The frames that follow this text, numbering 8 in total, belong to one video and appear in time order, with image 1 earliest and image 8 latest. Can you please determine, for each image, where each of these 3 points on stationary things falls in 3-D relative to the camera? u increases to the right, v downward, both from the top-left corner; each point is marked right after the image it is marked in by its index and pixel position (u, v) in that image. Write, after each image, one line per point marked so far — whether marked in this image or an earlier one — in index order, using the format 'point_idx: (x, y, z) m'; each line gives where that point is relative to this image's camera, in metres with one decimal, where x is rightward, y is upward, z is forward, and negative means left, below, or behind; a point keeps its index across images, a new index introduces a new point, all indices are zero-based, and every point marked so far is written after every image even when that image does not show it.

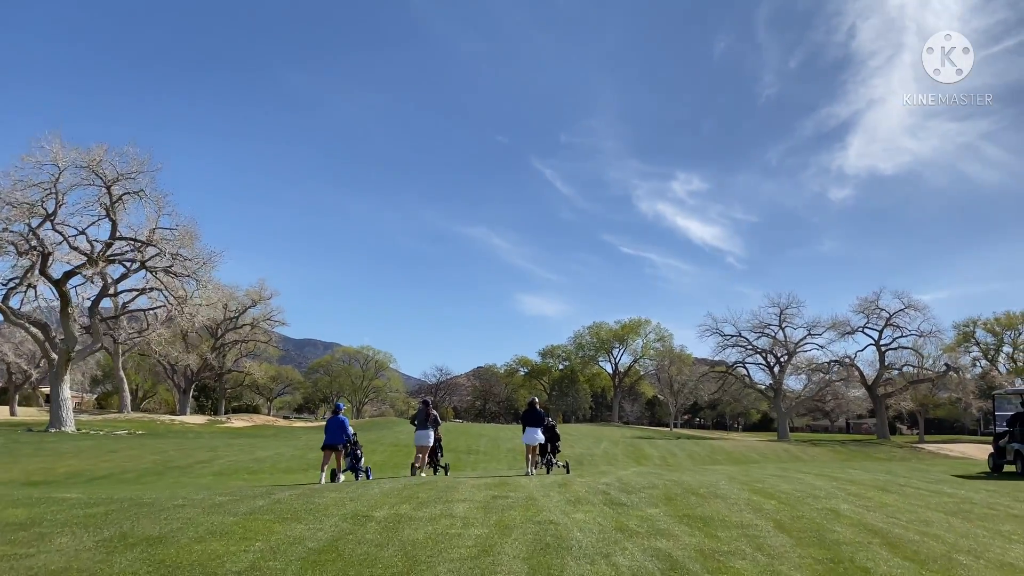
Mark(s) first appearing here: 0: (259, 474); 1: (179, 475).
0: (-8.0, -5.9, +19.4) m
1: (-9.7, -5.4, +17.9) m
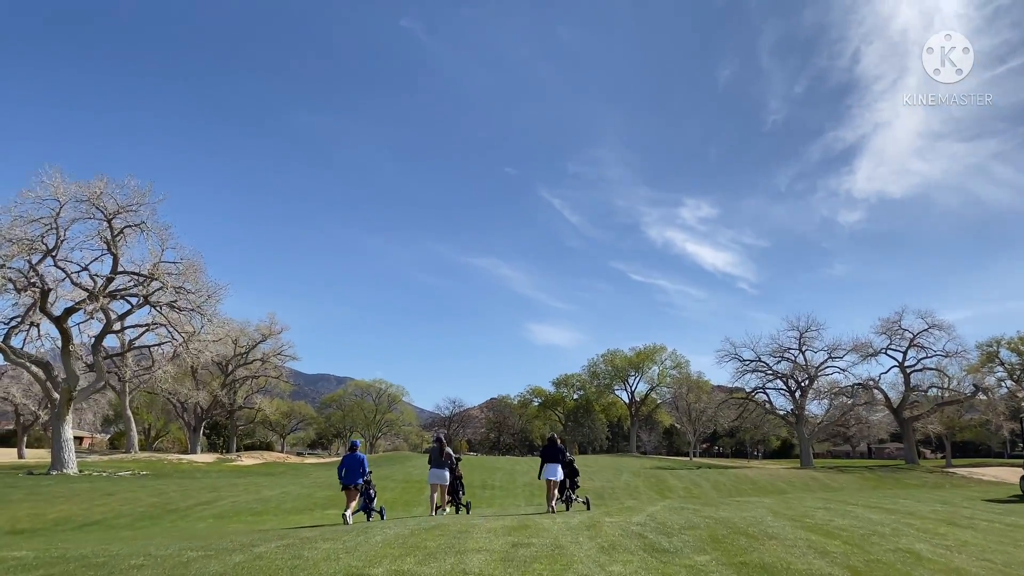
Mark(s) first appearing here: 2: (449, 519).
0: (-7.4, -6.8, +18.3) m
1: (-9.2, -6.3, +16.9) m
2: (-1.2, -4.5, +12.0) m
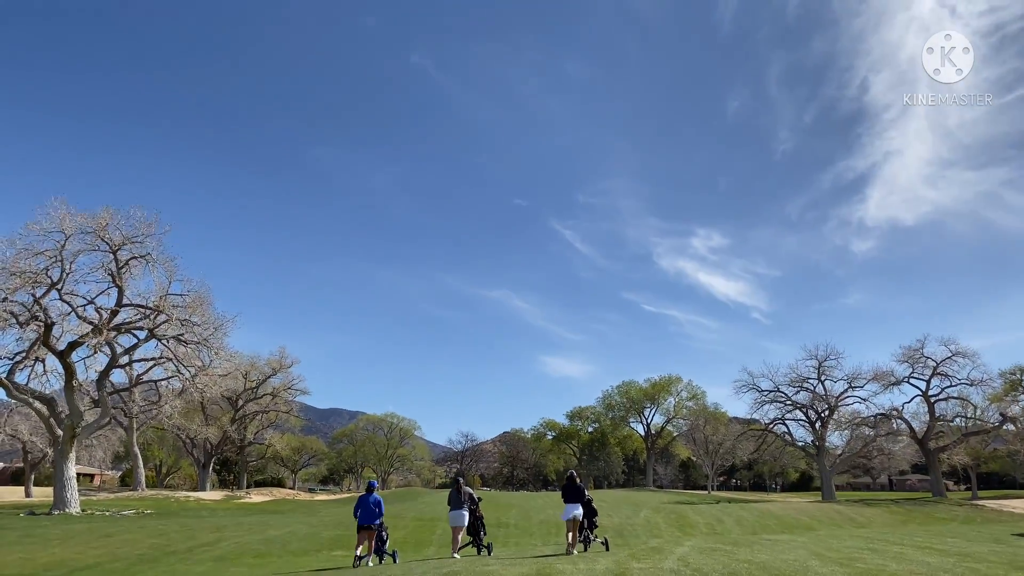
0: (-6.9, -7.6, +17.4) m
1: (-8.8, -7.1, +16.0) m
2: (-0.9, -4.9, +11.1) m
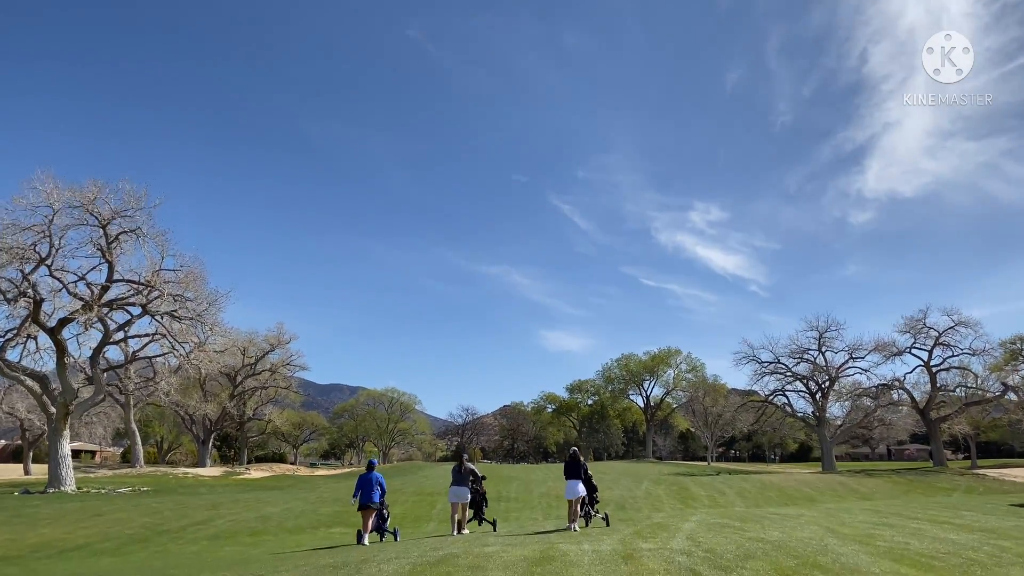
0: (-6.9, -6.8, +17.0) m
1: (-8.7, -6.4, +15.6) m
2: (-0.9, -4.4, +10.6) m
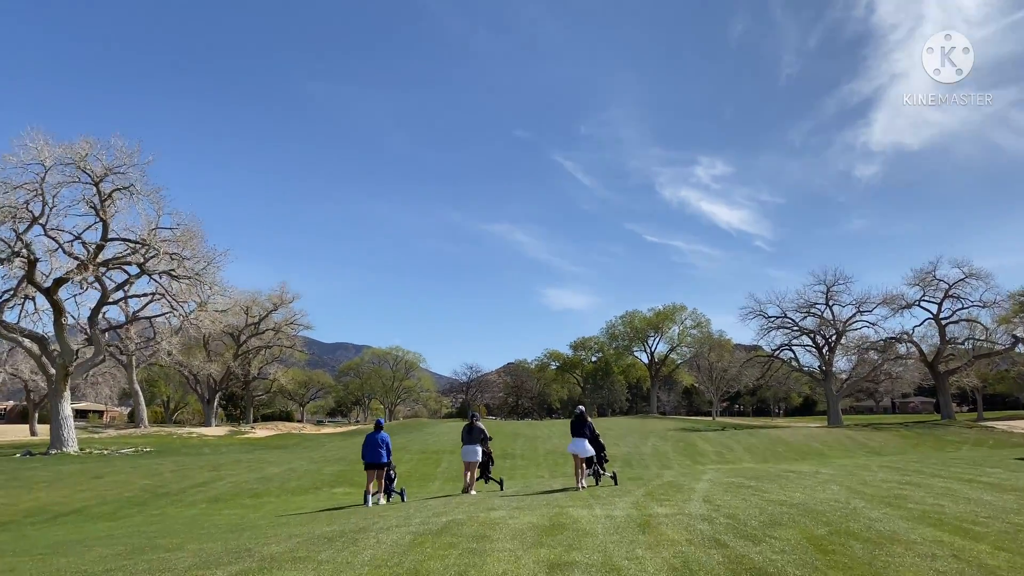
0: (-6.8, -5.7, +16.7) m
1: (-8.6, -5.4, +15.3) m
2: (-0.8, -3.6, +10.1) m
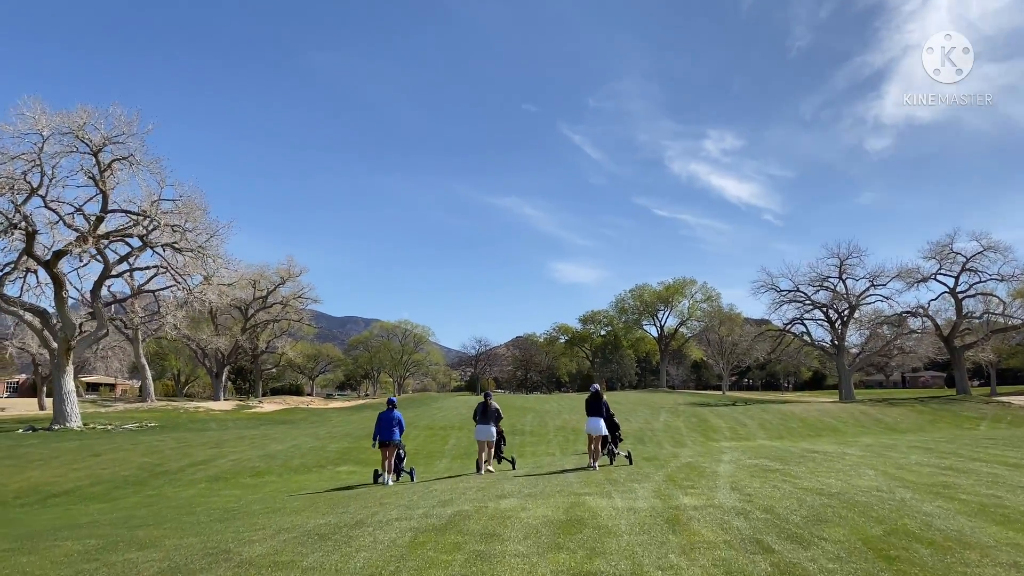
0: (-6.5, -4.9, +16.2) m
1: (-8.4, -4.7, +14.8) m
2: (-0.6, -3.1, +9.4) m
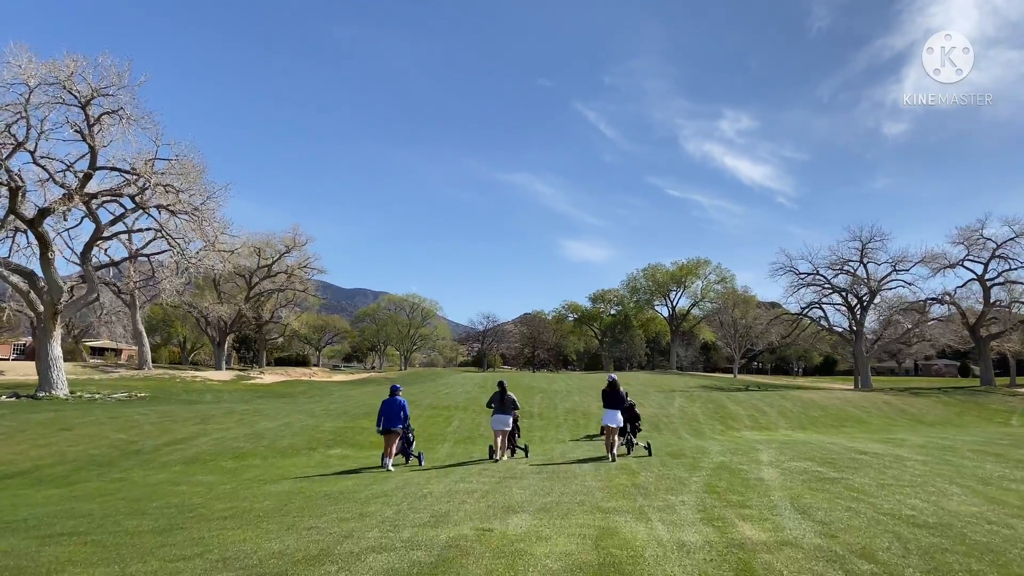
0: (-6.3, -4.1, +14.8) m
1: (-8.2, -3.8, +13.4) m
2: (-0.5, -2.7, +7.9) m
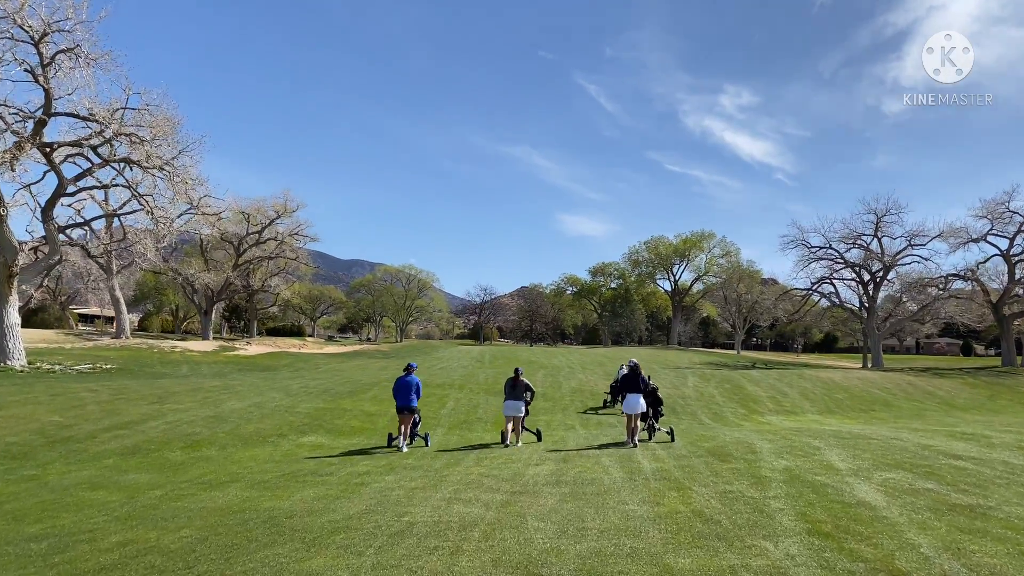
0: (-6.2, -3.2, +12.3) m
1: (-8.1, -3.0, +10.9) m
2: (-0.3, -2.2, +5.4) m
